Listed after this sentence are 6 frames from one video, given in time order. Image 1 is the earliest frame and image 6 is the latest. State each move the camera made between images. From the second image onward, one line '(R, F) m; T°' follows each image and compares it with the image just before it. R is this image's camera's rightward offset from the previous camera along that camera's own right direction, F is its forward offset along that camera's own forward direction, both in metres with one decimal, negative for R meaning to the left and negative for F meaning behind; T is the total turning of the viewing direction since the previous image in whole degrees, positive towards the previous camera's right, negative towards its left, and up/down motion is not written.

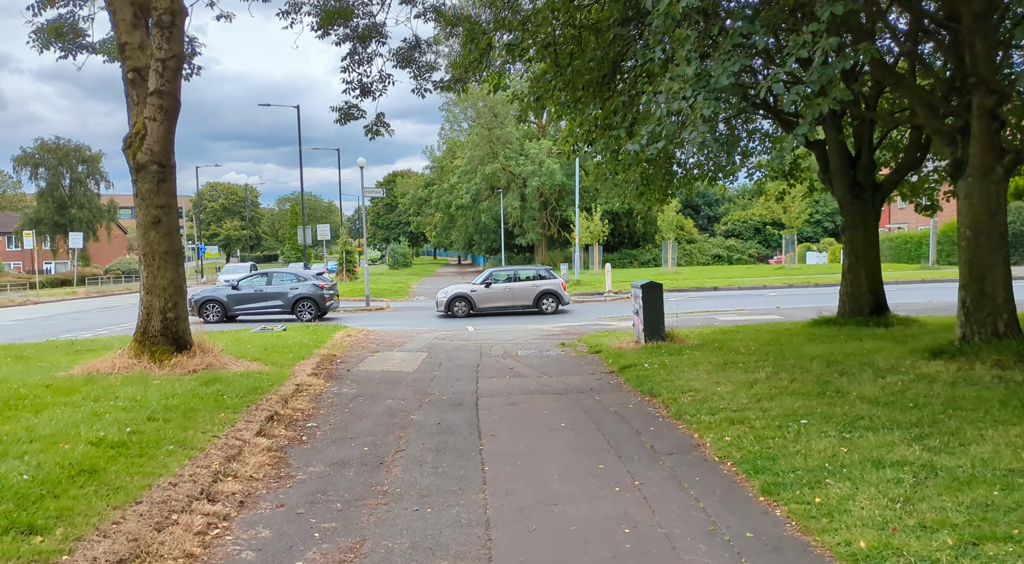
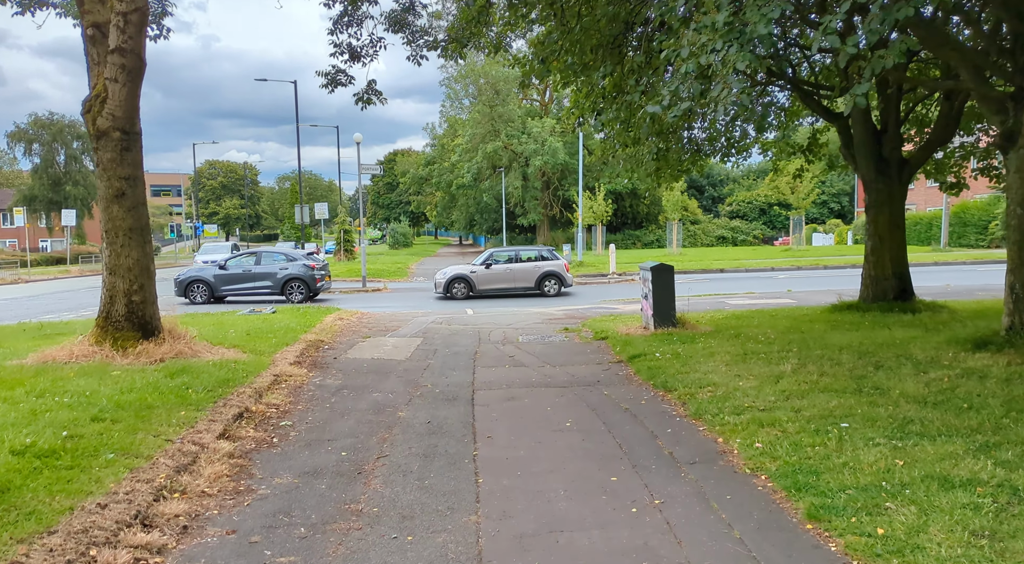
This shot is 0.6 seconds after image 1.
(0.0, +0.7) m; 0°
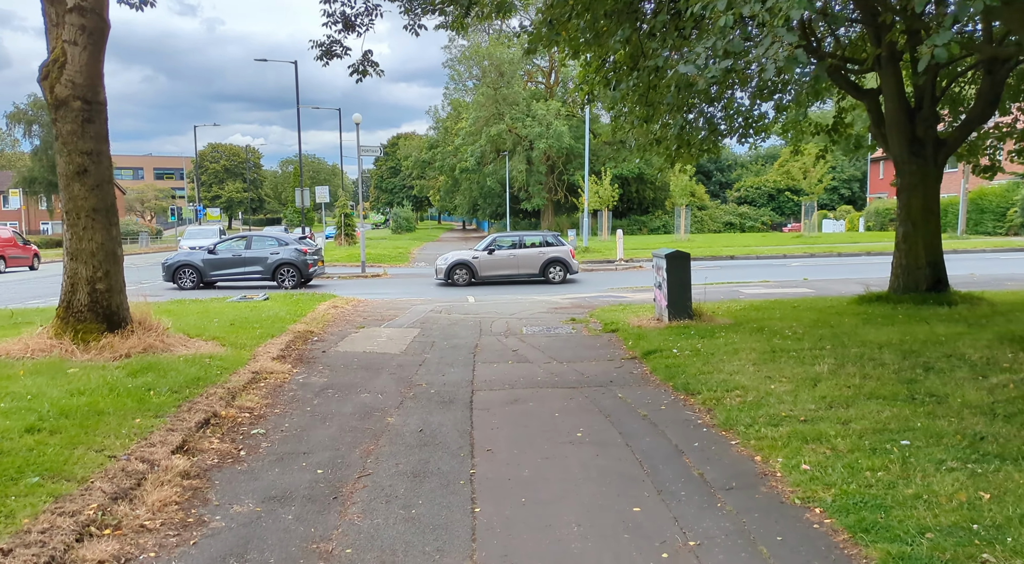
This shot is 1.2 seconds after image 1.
(0.0, +0.7) m; 0°
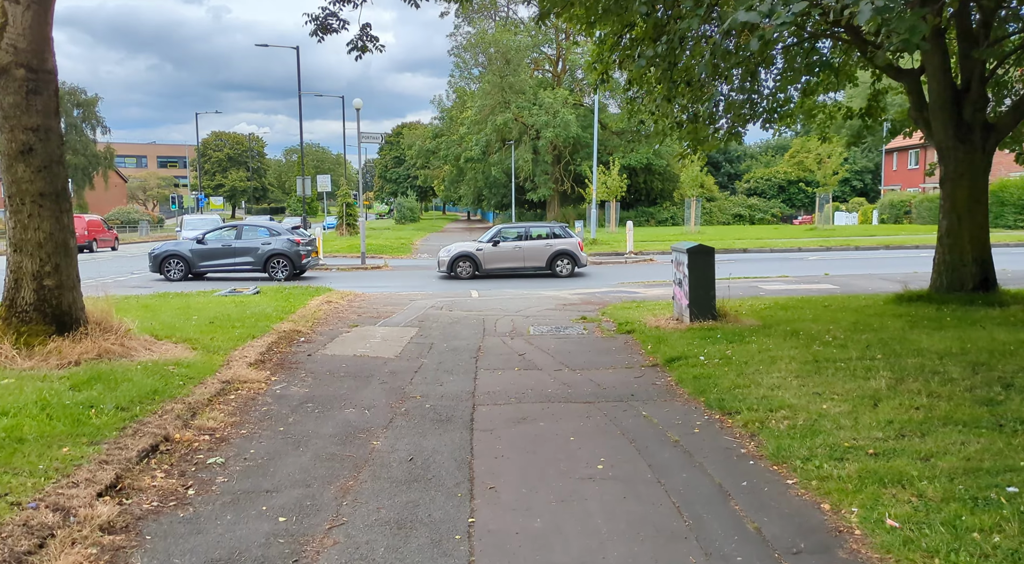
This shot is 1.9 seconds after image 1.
(0.0, +0.8) m; 0°
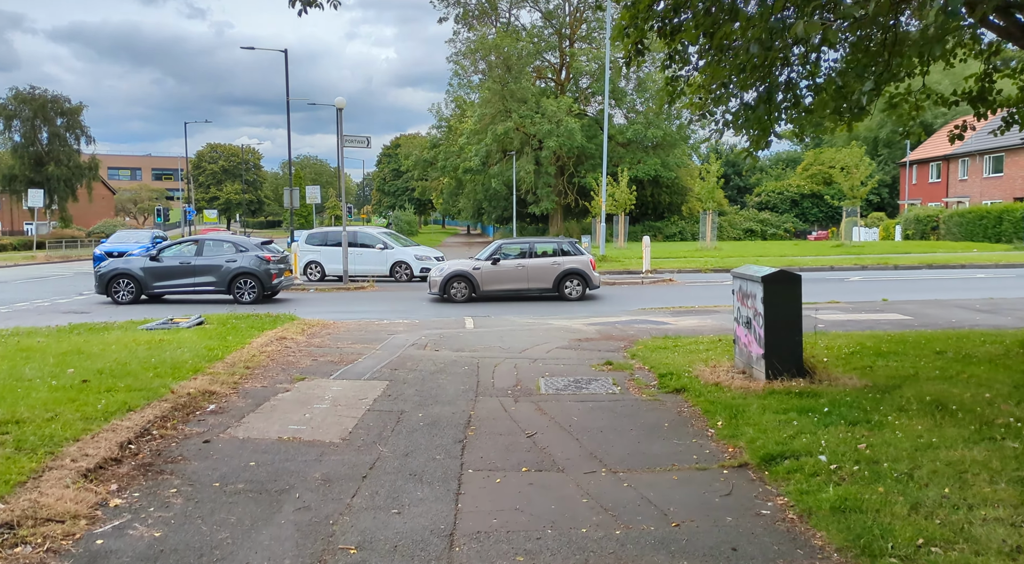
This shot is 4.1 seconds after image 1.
(0.0, +2.6) m; 0°
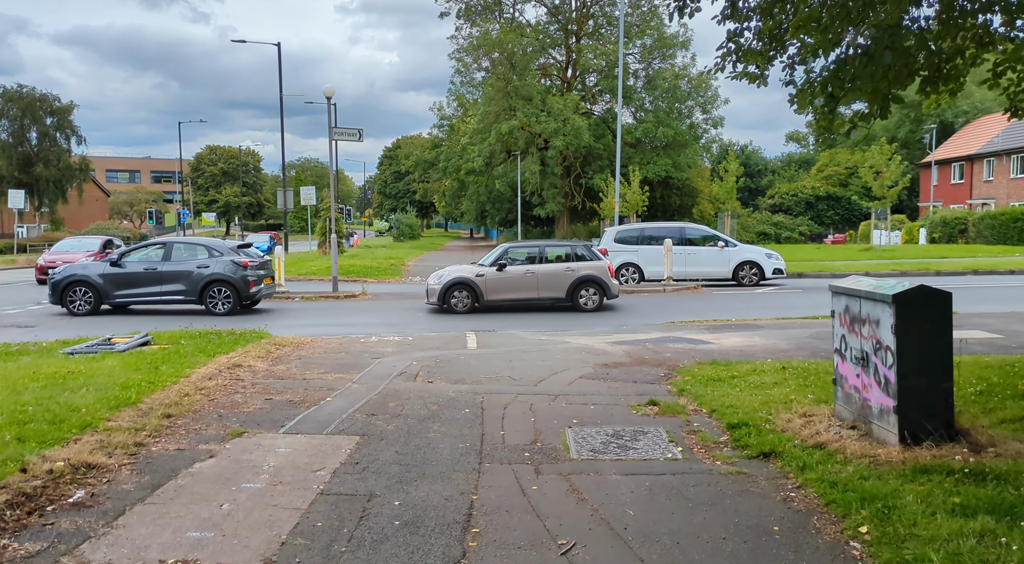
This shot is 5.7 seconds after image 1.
(-0.1, +1.9) m; 0°
